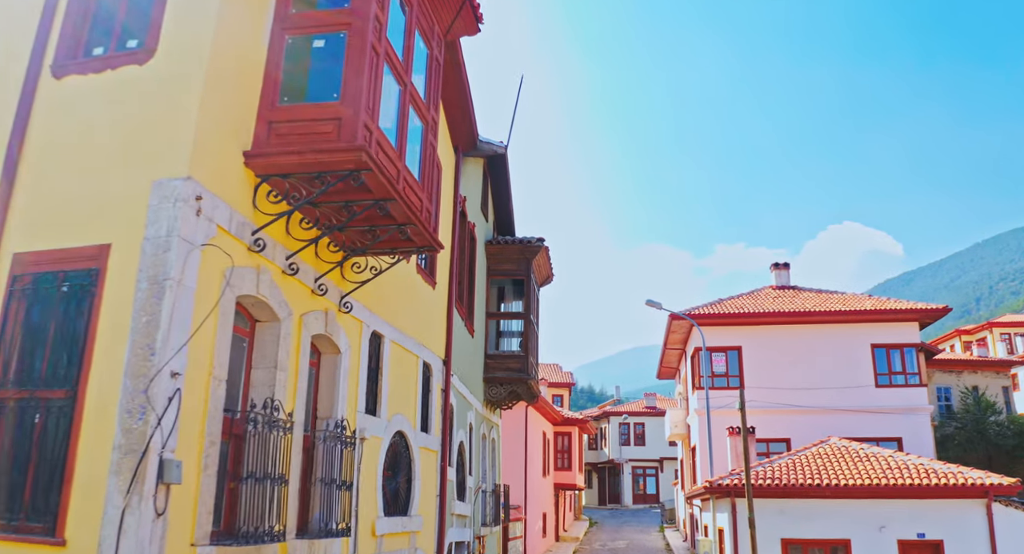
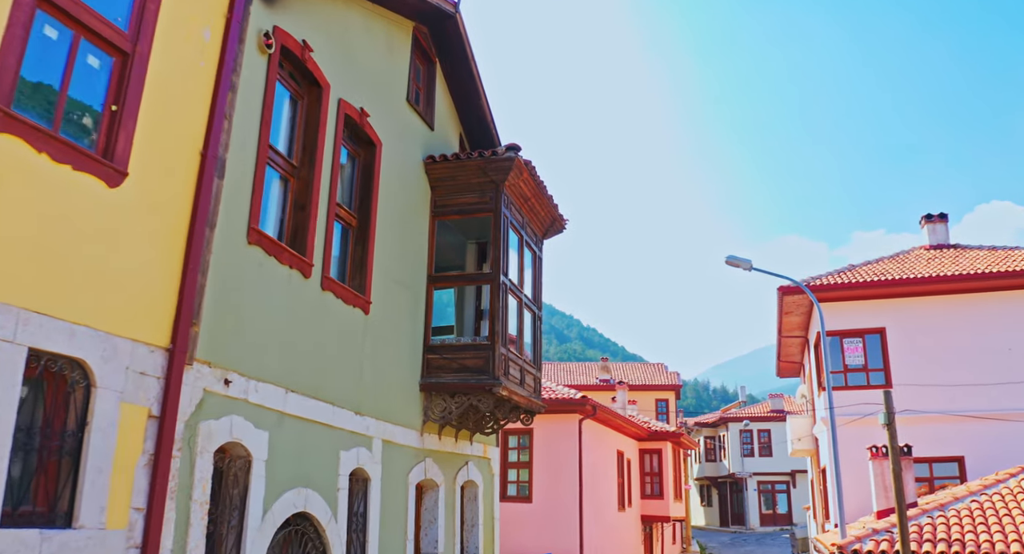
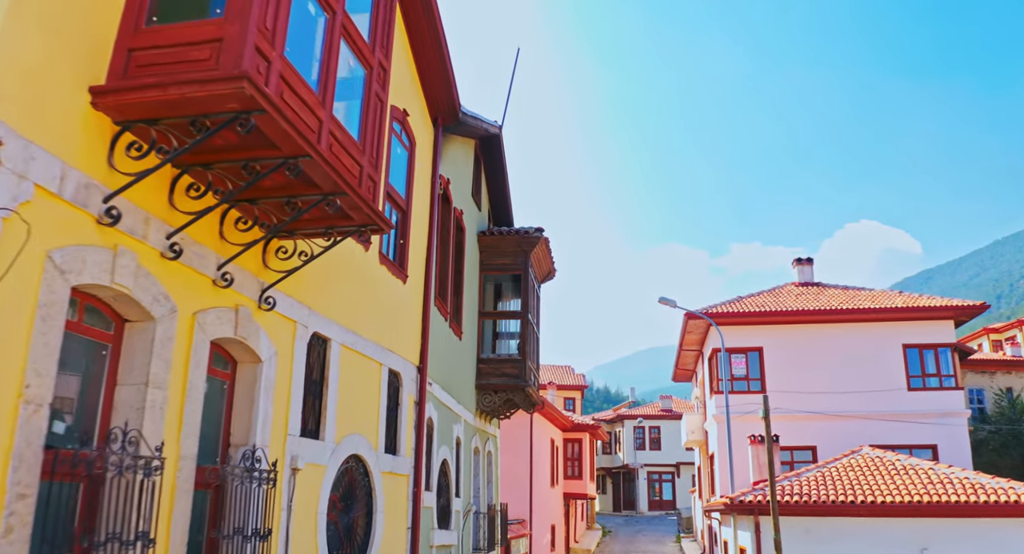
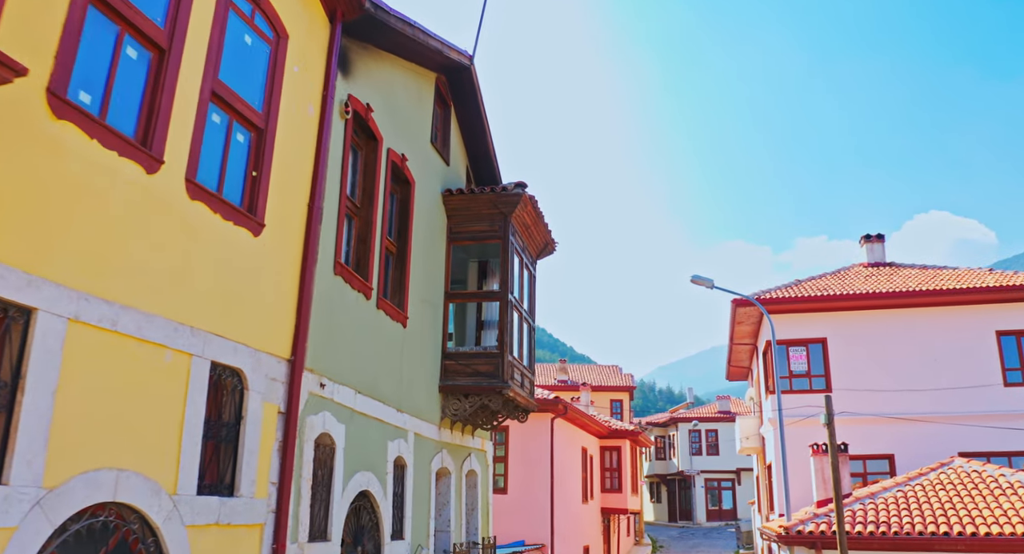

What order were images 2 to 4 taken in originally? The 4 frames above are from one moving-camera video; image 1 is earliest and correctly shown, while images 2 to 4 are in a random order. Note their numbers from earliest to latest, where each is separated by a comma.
3, 4, 2
